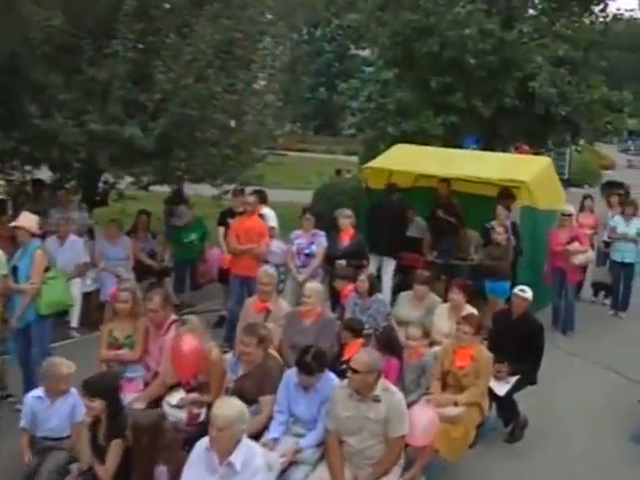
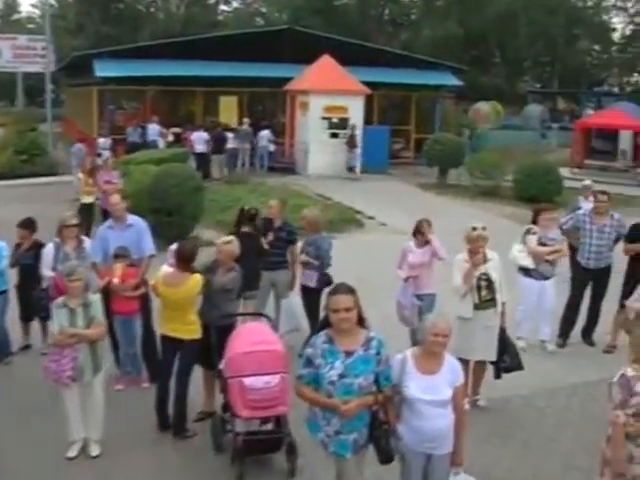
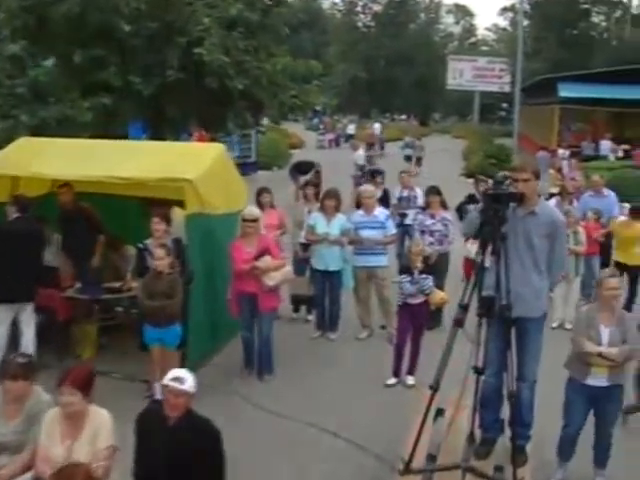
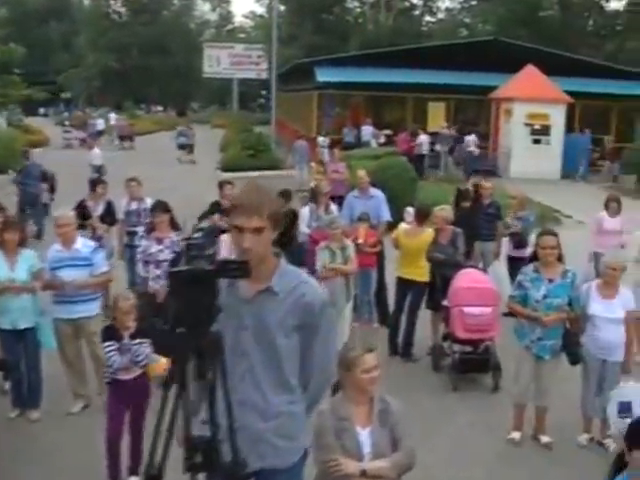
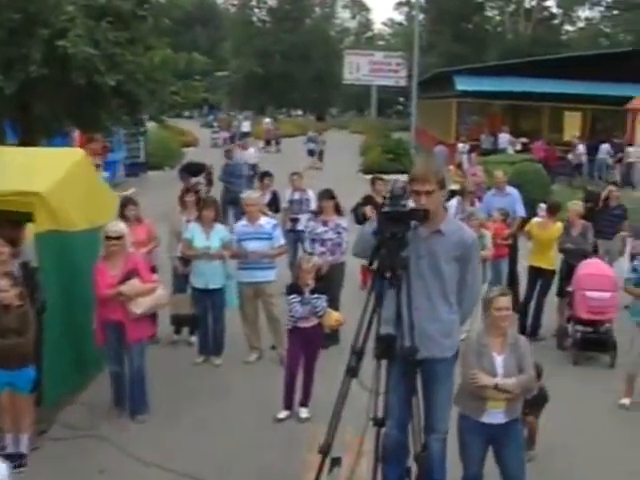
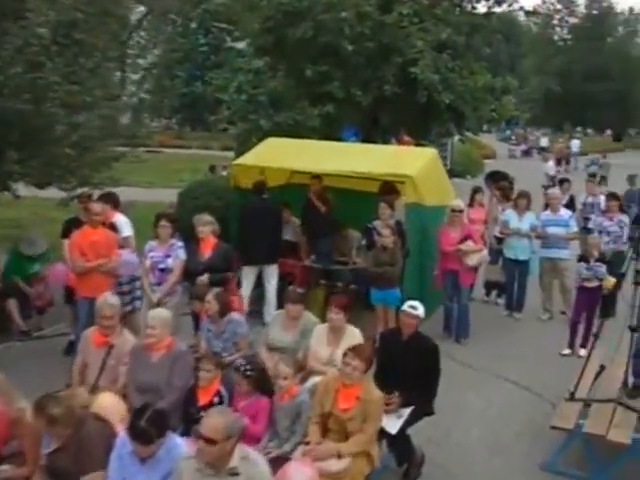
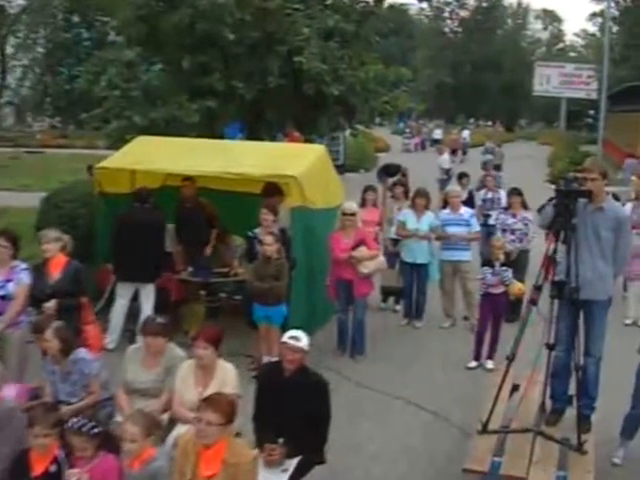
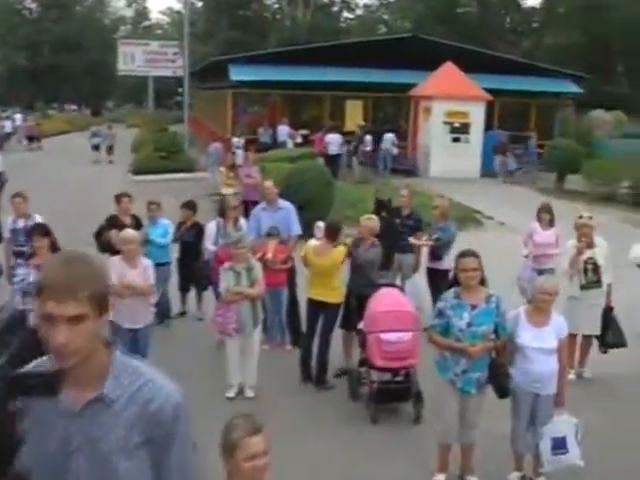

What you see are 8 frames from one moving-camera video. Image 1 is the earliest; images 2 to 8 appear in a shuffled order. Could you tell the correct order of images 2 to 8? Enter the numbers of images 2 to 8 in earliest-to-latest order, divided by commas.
6, 7, 3, 5, 4, 8, 2
